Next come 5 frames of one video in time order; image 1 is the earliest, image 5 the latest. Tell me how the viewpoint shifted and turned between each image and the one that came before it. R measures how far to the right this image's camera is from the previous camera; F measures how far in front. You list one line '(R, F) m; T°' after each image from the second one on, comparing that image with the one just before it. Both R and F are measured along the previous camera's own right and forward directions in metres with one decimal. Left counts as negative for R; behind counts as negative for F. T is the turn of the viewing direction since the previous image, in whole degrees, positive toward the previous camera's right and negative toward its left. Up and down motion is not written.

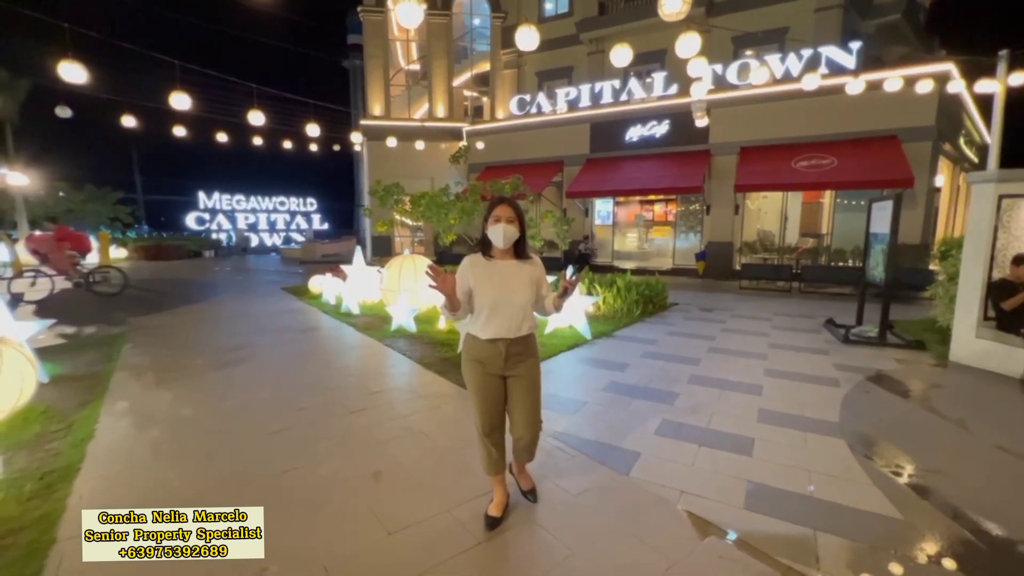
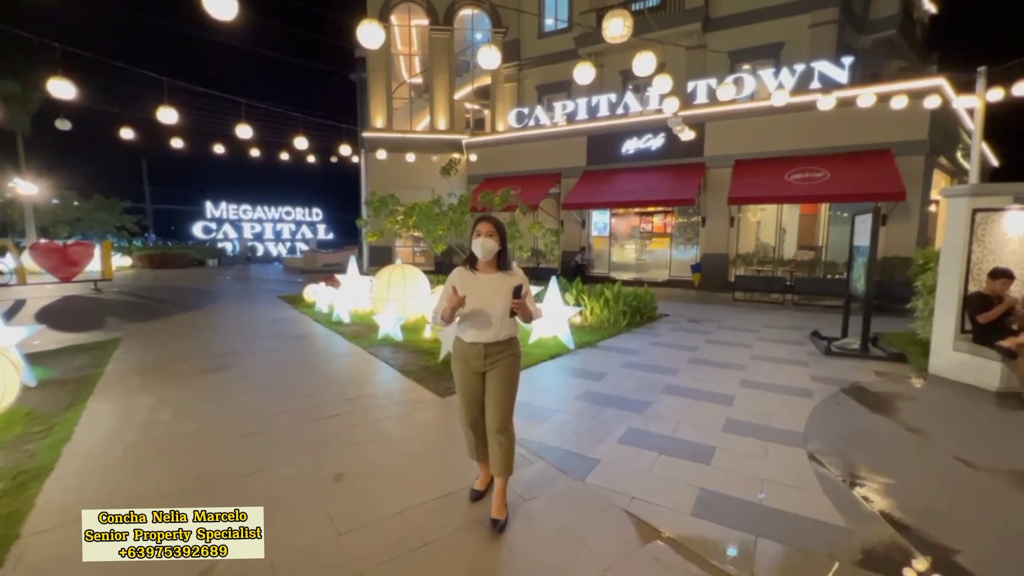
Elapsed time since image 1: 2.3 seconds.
(+0.3, -0.1) m; -1°
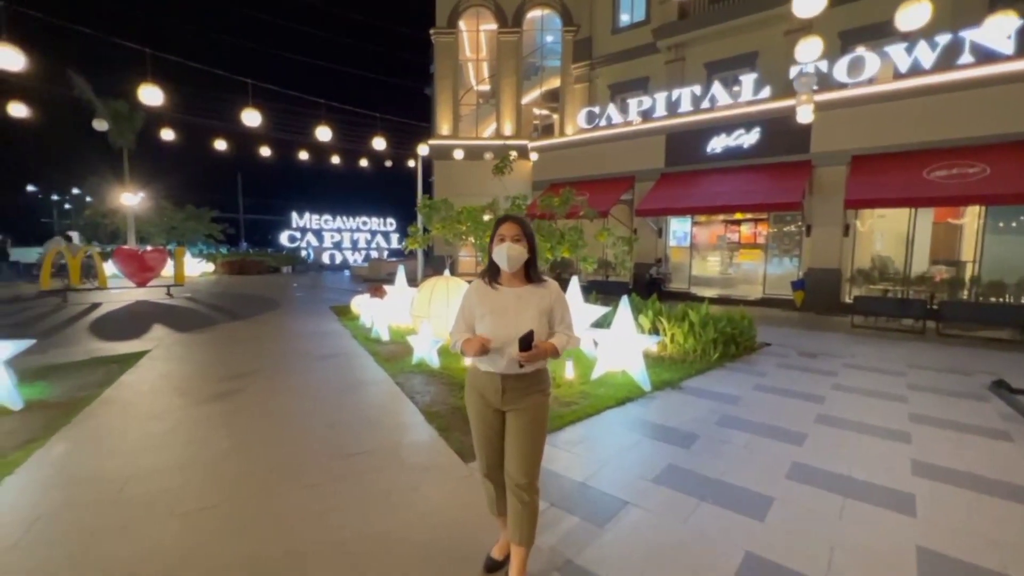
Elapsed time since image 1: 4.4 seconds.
(+0.1, +1.3) m; -9°
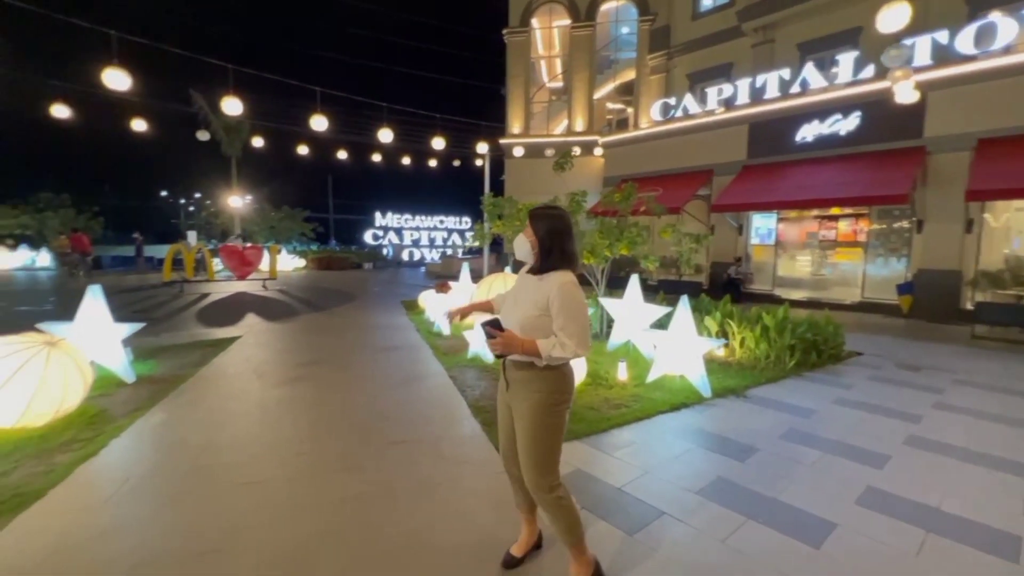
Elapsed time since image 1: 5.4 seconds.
(+0.3, +0.1) m; -9°
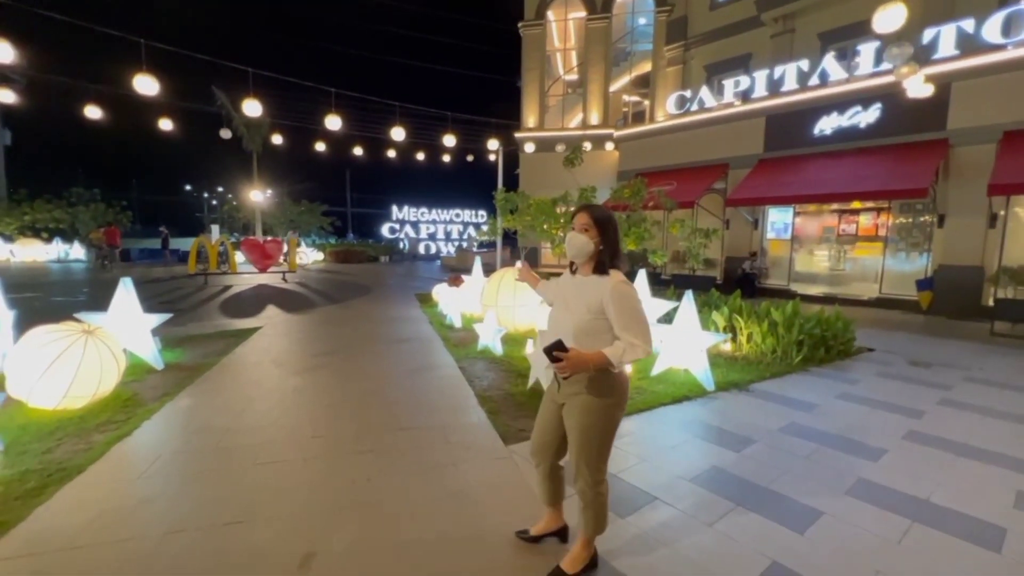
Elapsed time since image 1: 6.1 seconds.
(+0.1, -0.1) m; -2°
